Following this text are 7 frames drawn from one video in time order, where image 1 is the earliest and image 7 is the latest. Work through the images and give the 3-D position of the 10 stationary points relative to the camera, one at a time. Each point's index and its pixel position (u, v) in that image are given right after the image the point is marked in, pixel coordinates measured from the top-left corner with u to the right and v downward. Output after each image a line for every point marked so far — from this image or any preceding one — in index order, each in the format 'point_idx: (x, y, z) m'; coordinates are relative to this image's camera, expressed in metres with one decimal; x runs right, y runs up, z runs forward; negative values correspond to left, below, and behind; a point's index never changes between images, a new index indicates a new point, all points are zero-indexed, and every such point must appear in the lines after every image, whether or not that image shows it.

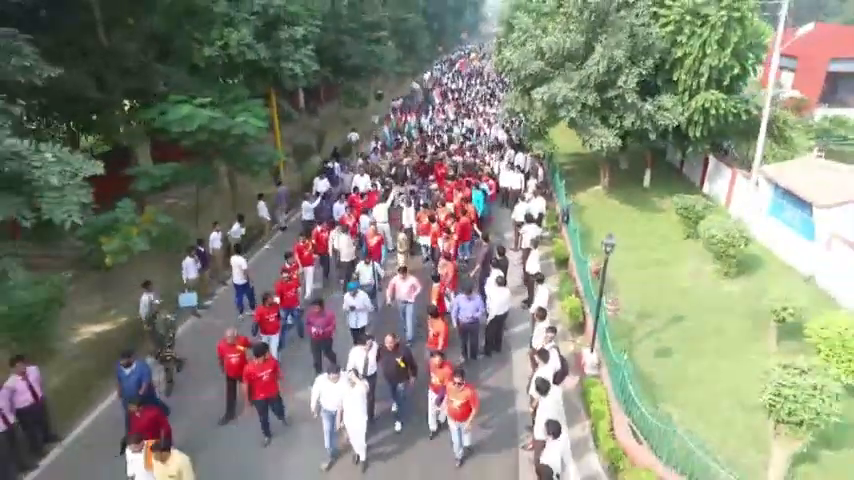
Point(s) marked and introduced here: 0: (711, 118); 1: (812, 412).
0: (+6.0, +2.6, +13.1) m
1: (+3.5, -1.5, +5.7) m
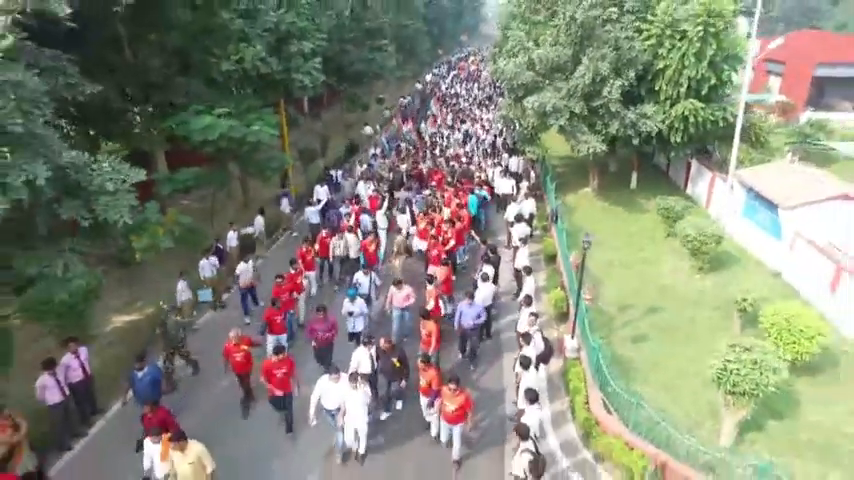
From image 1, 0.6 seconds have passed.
0: (+6.0, +2.6, +14.0) m
1: (+3.5, -1.5, +6.7) m
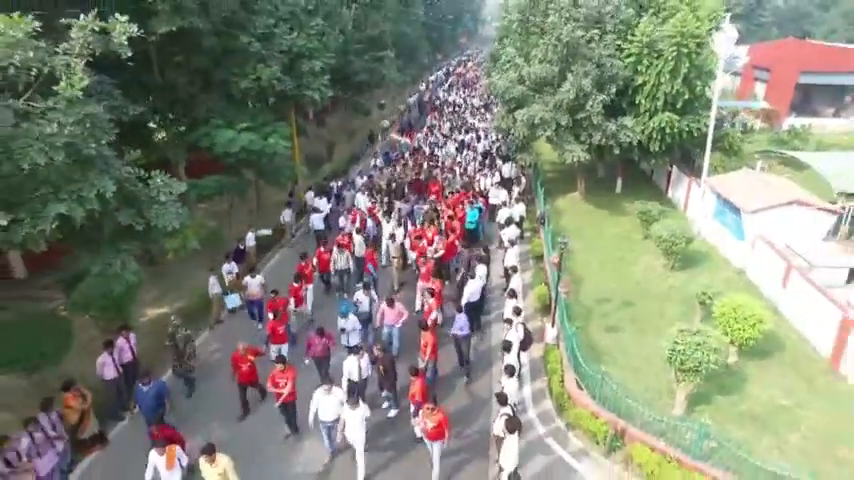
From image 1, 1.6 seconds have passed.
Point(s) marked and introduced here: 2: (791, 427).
0: (+5.9, +2.6, +15.3) m
1: (+3.5, -1.5, +8.0) m
2: (+4.8, -2.4, +8.1) m
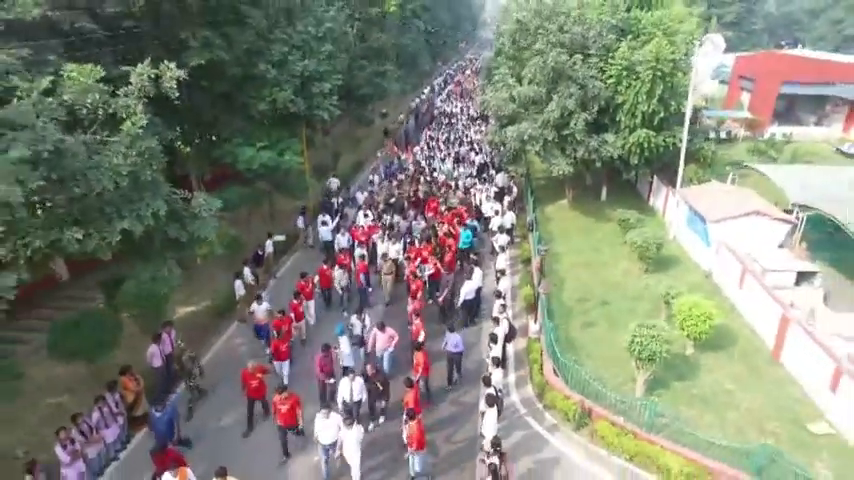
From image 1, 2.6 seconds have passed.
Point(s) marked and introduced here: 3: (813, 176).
0: (+5.9, +2.4, +16.8) m
1: (+3.4, -1.7, +9.5) m
2: (+4.7, -2.6, +9.6) m
3: (+10.1, +1.7, +16.0) m
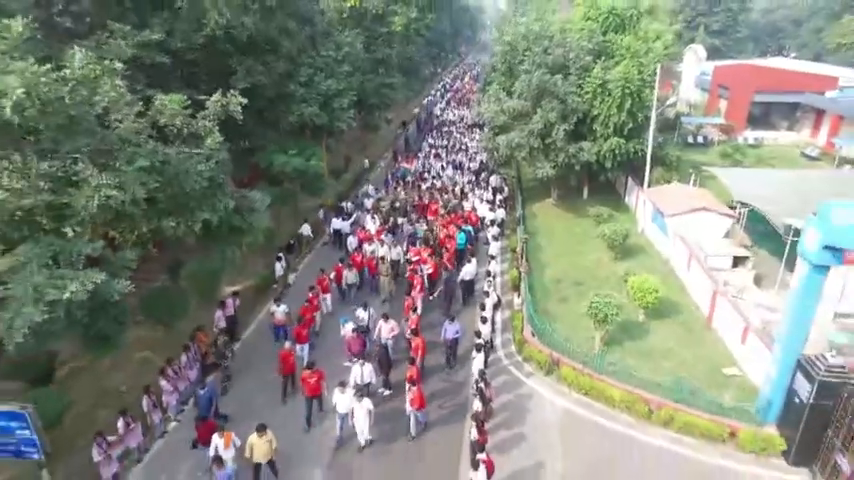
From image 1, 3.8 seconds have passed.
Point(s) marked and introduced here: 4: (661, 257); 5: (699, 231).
0: (+6.0, +2.7, +19.6) m
1: (+3.5, -1.5, +12.3) m
2: (+4.8, -2.4, +12.4) m
3: (+10.1, +1.9, +18.8) m
4: (+6.5, -0.5, +17.3) m
5: (+7.4, +0.2, +16.8) m
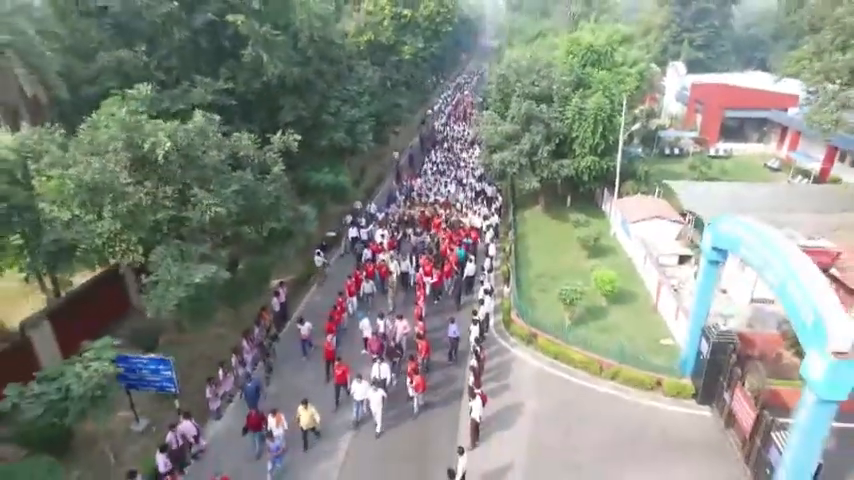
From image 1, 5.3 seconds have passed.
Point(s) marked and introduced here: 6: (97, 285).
0: (+6.2, +2.6, +23.4) m
1: (+3.8, -1.5, +16.1) m
2: (+5.1, -2.4, +16.2) m
3: (+10.4, +1.8, +22.6) m
4: (+6.8, -0.6, +21.1) m
5: (+7.6, +0.2, +20.6) m
6: (-8.4, -1.1, +15.9) m
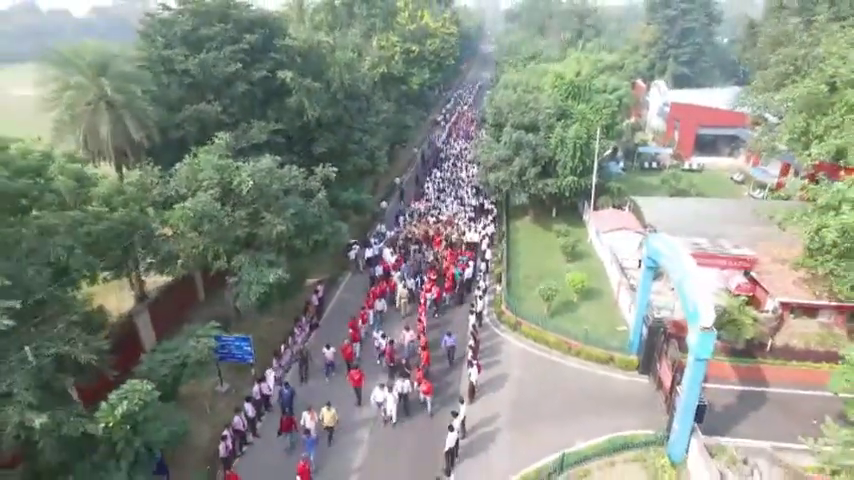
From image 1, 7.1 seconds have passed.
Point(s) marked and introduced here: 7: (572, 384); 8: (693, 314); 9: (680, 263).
0: (+6.5, +2.3, +27.8) m
1: (+4.0, -1.8, +20.5) m
2: (+5.3, -2.7, +20.6) m
3: (+10.7, +1.5, +27.0) m
4: (+7.0, -0.8, +25.5) m
5: (+7.9, -0.1, +25.0) m
6: (-8.1, -1.4, +20.3) m
7: (+4.1, -4.1, +17.6) m
8: (+5.5, -1.5, +12.9) m
9: (+5.8, -0.5, +14.1) m
